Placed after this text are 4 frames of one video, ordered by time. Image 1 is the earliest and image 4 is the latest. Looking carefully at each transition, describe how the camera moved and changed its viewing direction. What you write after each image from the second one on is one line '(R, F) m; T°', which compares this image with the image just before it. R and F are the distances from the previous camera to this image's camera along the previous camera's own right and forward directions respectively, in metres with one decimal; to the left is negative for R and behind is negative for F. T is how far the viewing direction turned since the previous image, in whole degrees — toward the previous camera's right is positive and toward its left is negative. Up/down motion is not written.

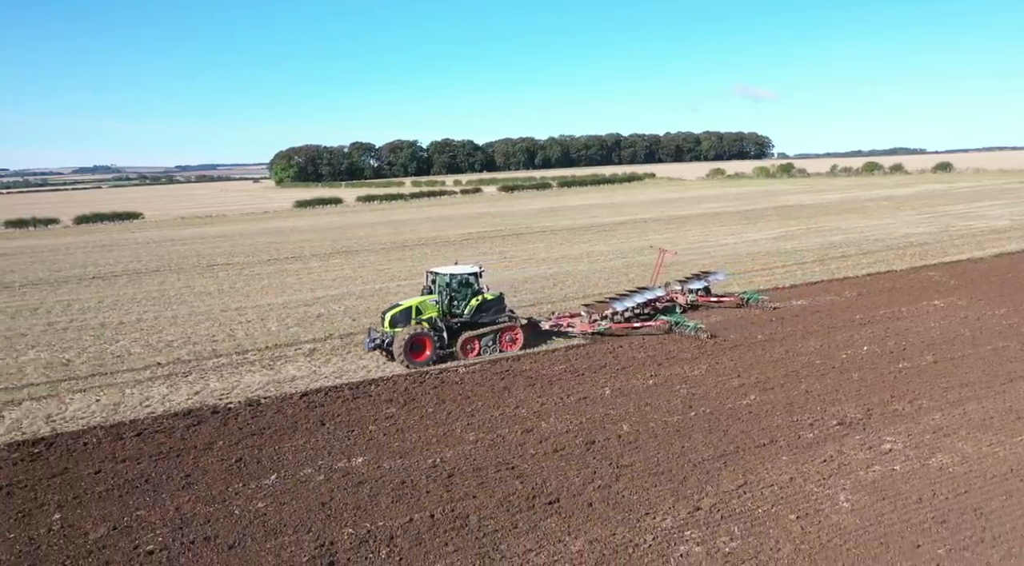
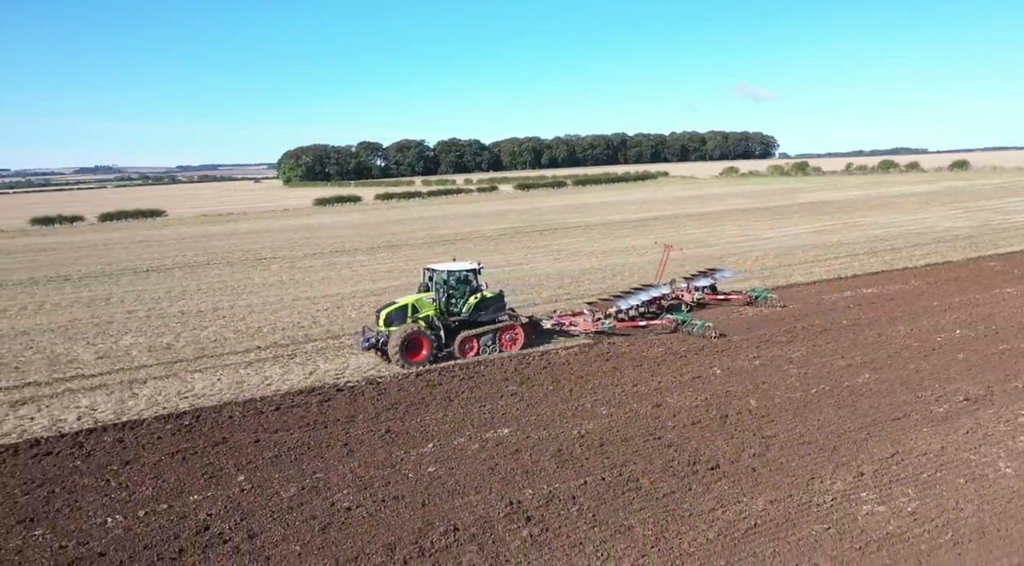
(-1.8, -0.3) m; -1°
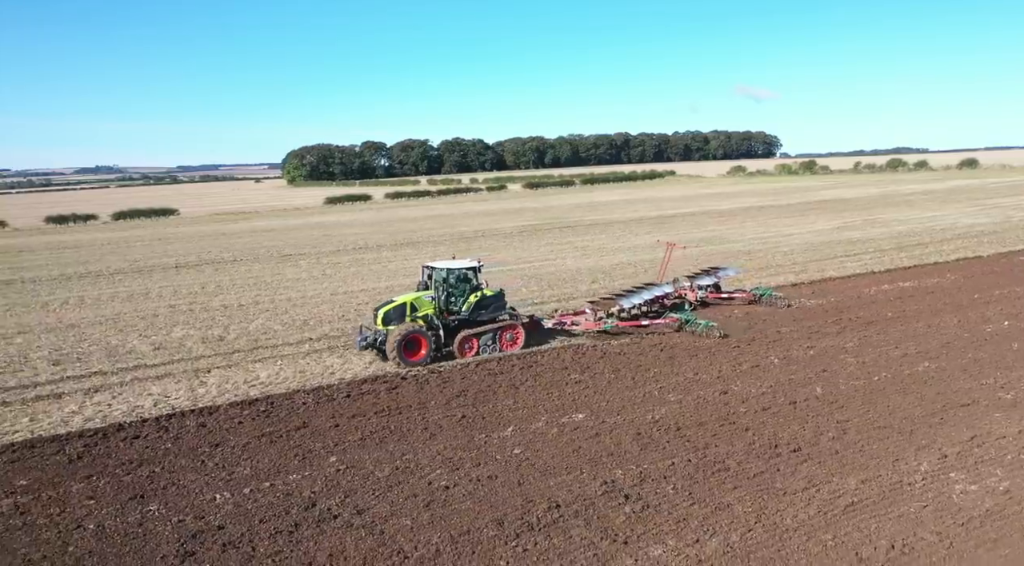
(-1.0, -0.2) m; 0°
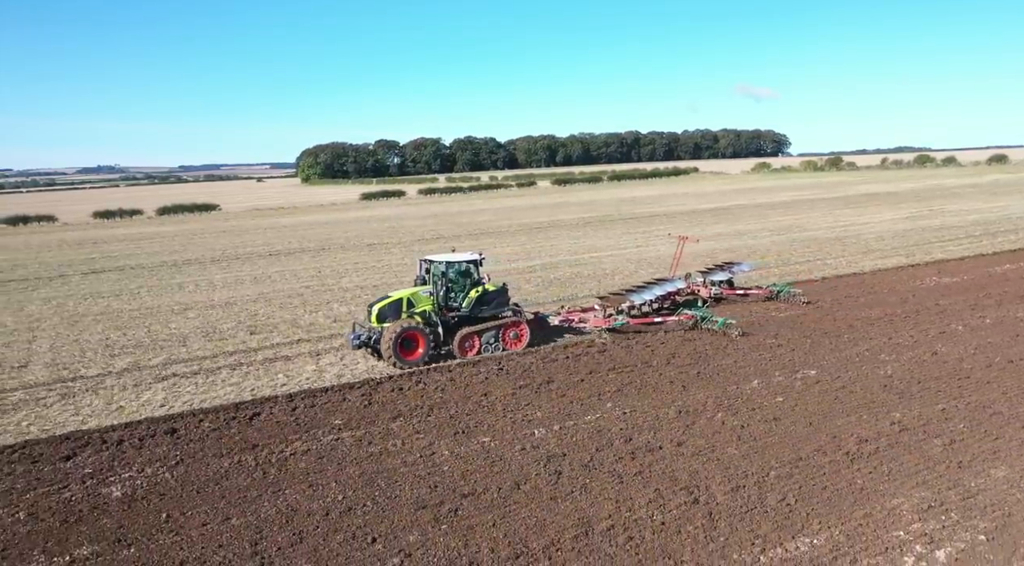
(-3.2, -0.6) m; -2°
